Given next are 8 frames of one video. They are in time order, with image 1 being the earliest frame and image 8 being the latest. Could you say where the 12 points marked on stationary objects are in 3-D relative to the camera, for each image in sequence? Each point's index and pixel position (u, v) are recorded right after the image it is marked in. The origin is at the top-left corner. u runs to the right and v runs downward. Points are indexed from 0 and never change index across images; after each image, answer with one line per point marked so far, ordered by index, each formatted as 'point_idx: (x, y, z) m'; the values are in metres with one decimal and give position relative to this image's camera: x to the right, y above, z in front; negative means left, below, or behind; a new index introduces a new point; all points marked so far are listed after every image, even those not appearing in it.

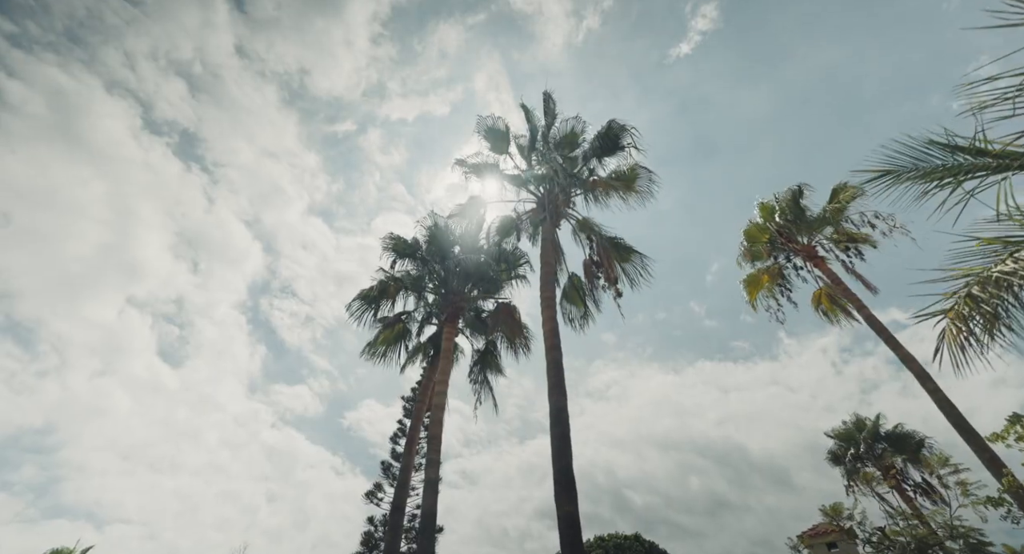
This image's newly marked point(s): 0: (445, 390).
0: (-1.4, -2.5, +10.1) m
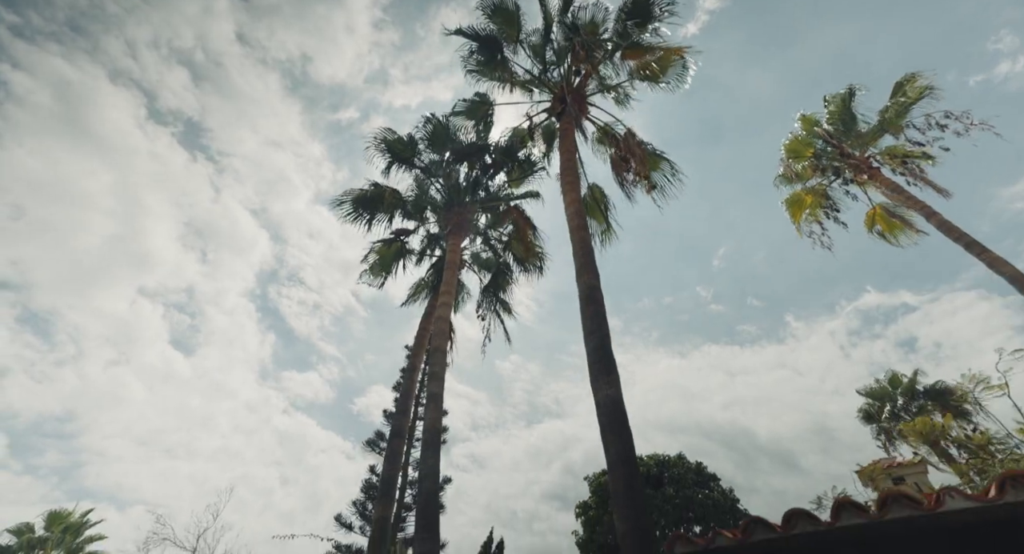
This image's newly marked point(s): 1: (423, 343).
0: (-1.1, -0.6, +8.7) m
1: (-1.7, -1.3, +9.4) m
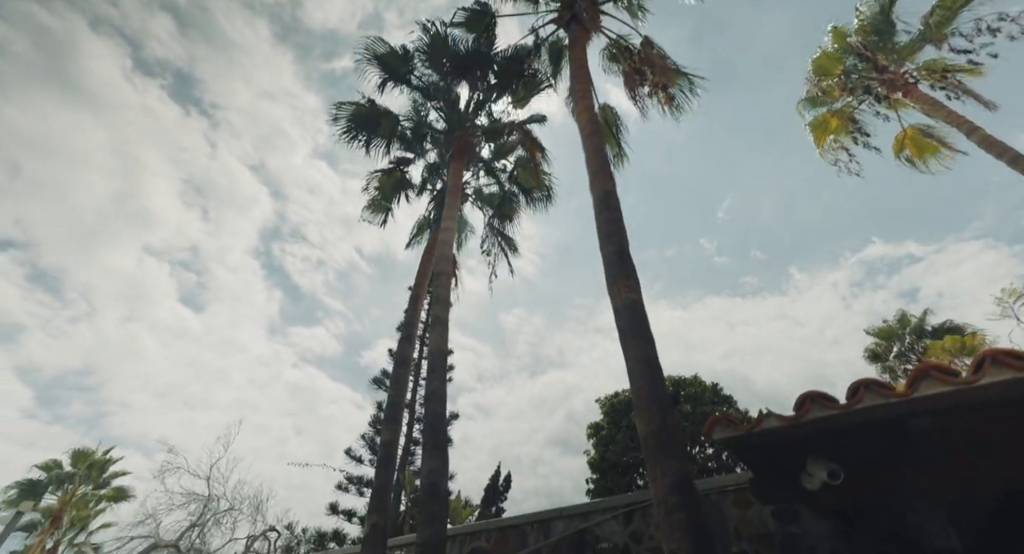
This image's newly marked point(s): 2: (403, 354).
0: (-1.0, +0.7, +8.3) m
1: (-1.6, +0.1, +9.0) m
2: (-1.8, -1.3, +8.1) m
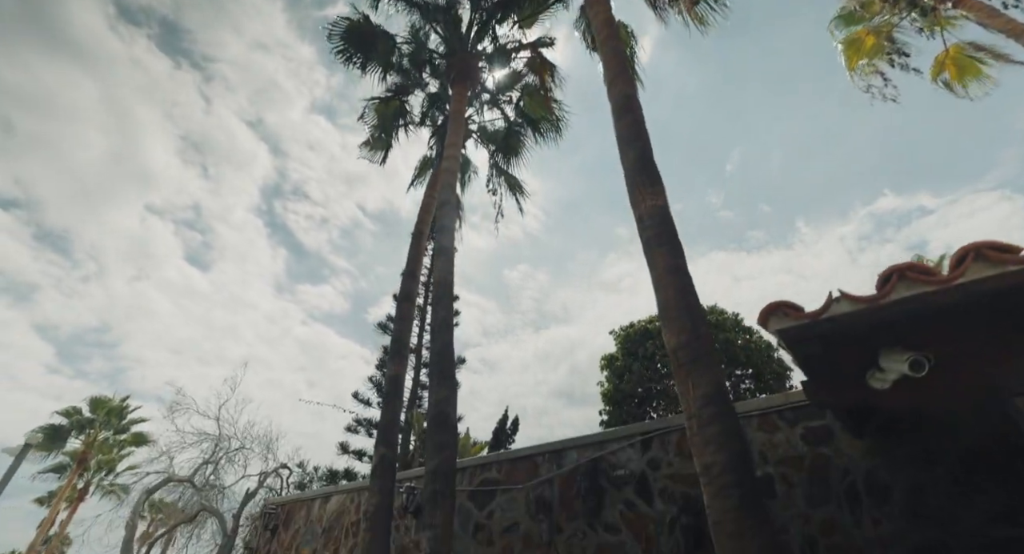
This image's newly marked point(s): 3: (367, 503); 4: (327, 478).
0: (-0.9, +1.8, +7.8) m
1: (-1.5, +1.2, +8.6) m
2: (-1.7, -0.2, +7.8) m
3: (-1.8, -2.8, +6.0) m
4: (-4.3, -4.7, +11.3) m
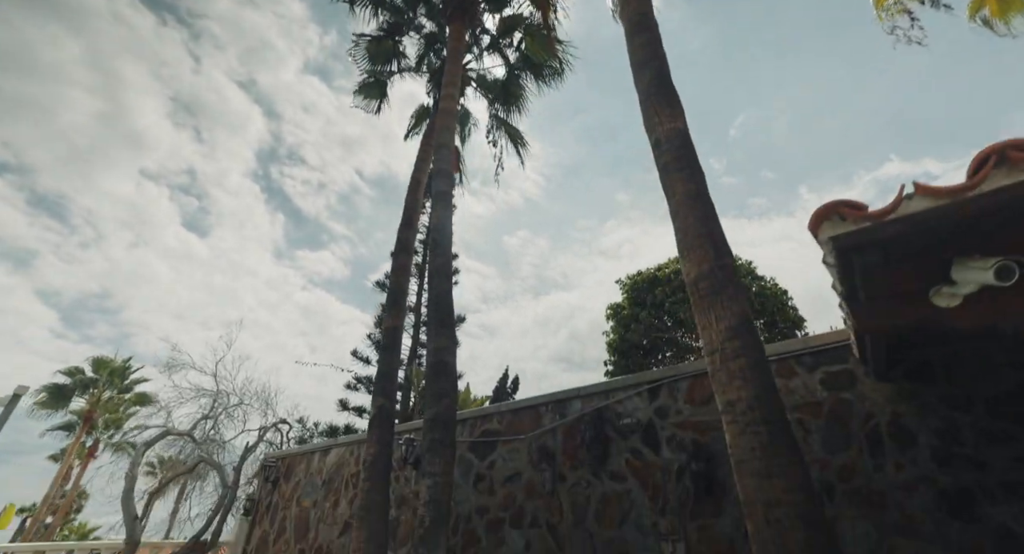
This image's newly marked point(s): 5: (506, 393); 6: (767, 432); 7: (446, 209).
0: (-0.8, +2.6, +7.3) m
1: (-1.5, +2.1, +8.2) m
2: (-1.7, +0.6, +7.5) m
3: (-1.8, -2.1, +5.9) m
4: (-4.3, -3.6, +11.3) m
5: (-0.2, -3.6, +15.0) m
6: (+1.2, -0.8, +2.4) m
7: (-0.9, +0.9, +6.2) m
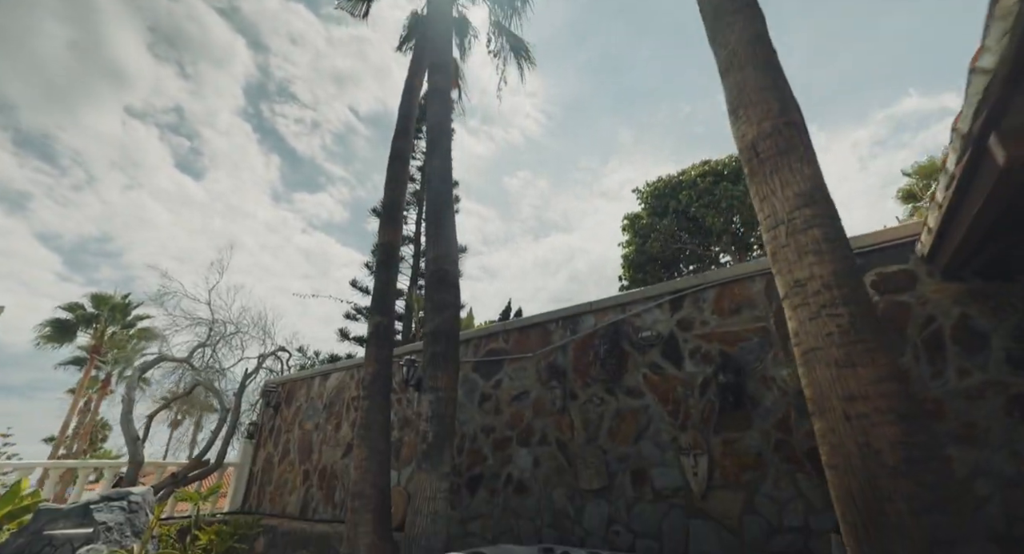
0: (-0.8, +3.7, +6.4) m
1: (-1.4, +3.3, +7.3) m
2: (-1.6, +1.8, +6.8) m
3: (-1.7, -1.1, +5.5) m
4: (-4.2, -2.0, +11.1) m
5: (-0.1, -1.5, +14.8) m
6: (+1.3, -0.1, +1.9) m
7: (-0.8, +1.9, +5.5) m
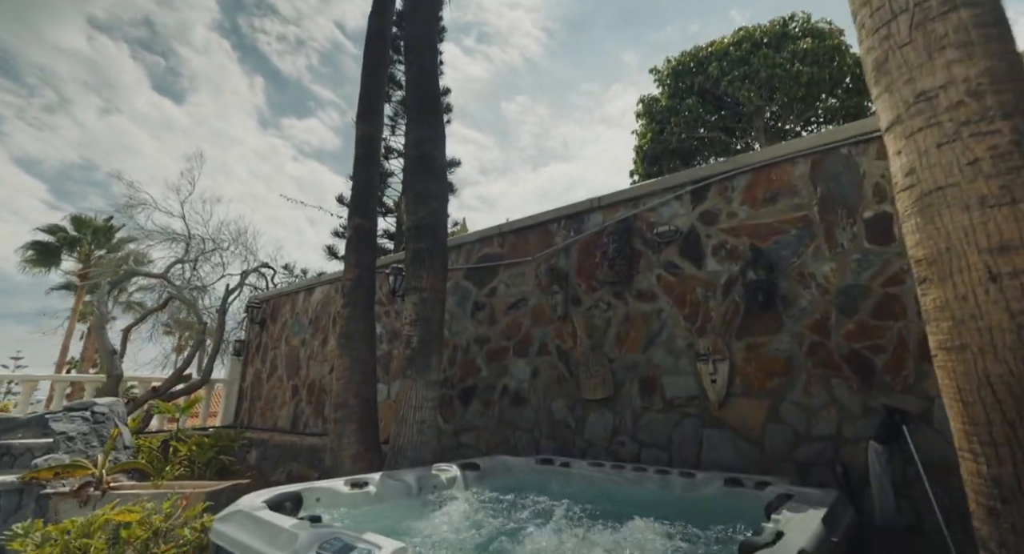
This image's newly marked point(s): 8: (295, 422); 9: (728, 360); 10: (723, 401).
0: (-0.8, +4.9, +5.2) m
1: (-1.4, +4.6, +6.1) m
2: (-1.6, +3.0, +5.9) m
3: (-1.7, 0.0, +5.0) m
4: (-4.3, -0.1, +10.6) m
5: (-0.2, +1.0, +14.2) m
6: (+1.3, +0.4, +1.3) m
7: (-0.8, +3.0, +4.6) m
8: (-3.4, -2.3, +7.6) m
9: (+1.6, -0.6, +3.5) m
10: (+1.5, -0.9, +3.5) m
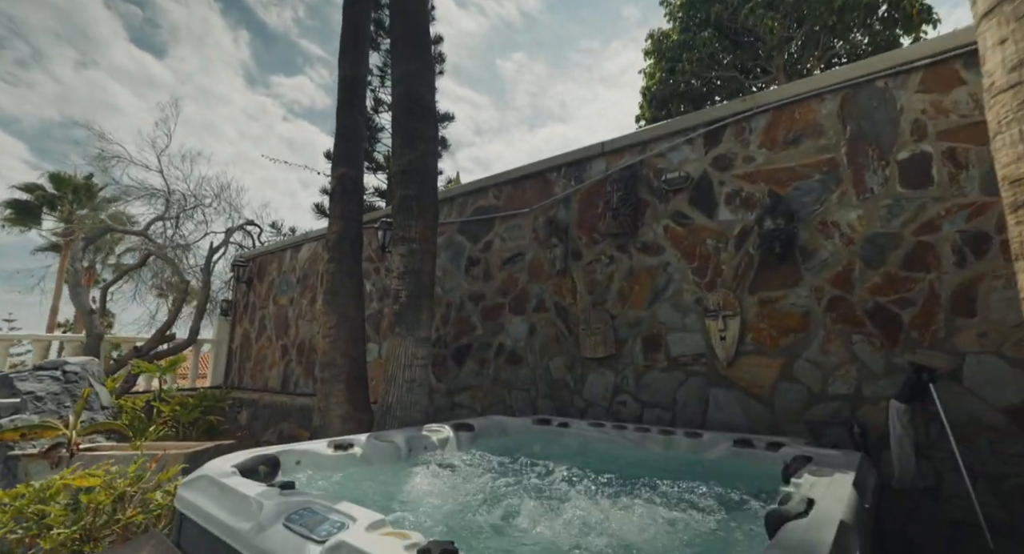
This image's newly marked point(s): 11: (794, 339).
0: (-0.8, +5.4, +4.5) m
1: (-1.5, +5.2, +5.5) m
2: (-1.7, +3.5, +5.3) m
3: (-1.8, +0.4, +4.7) m
4: (-4.4, +0.8, +10.2) m
5: (-0.4, +2.1, +13.8) m
6: (+1.3, +0.6, +1.0) m
7: (-0.8, +3.4, +4.0) m
8: (-3.5, -1.6, +7.4) m
9: (+1.5, -0.3, +3.3) m
10: (+1.5, -0.6, +3.3) m
11: (+1.8, -0.4, +3.1) m
